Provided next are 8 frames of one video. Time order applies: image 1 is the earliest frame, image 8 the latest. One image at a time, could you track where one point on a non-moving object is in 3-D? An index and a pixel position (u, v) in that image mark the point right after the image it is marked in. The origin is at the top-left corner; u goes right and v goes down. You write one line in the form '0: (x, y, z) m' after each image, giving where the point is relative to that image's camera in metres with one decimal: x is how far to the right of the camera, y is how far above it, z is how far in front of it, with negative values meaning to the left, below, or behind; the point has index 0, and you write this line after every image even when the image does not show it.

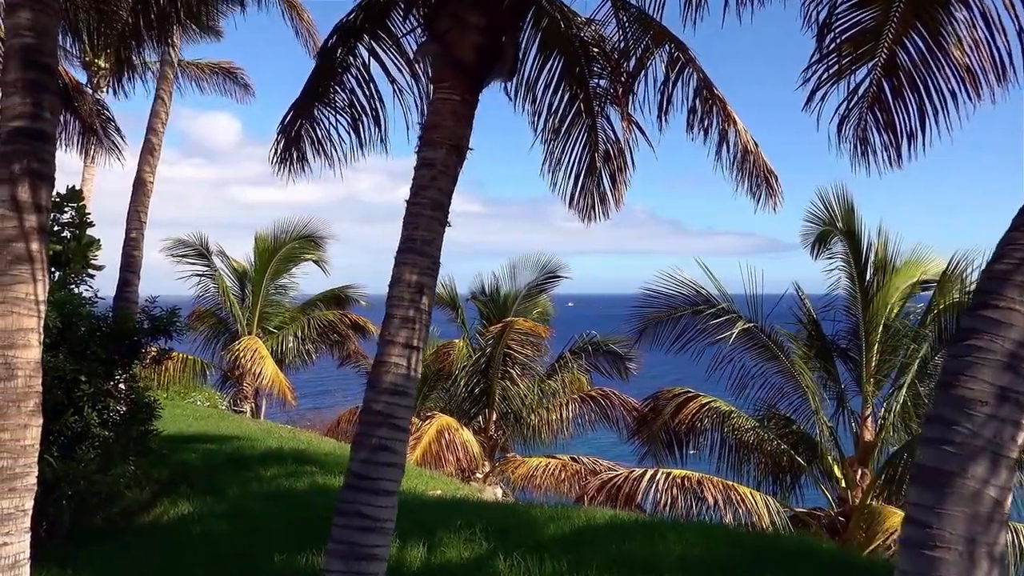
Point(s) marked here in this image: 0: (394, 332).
0: (-0.5, -0.2, +3.8) m
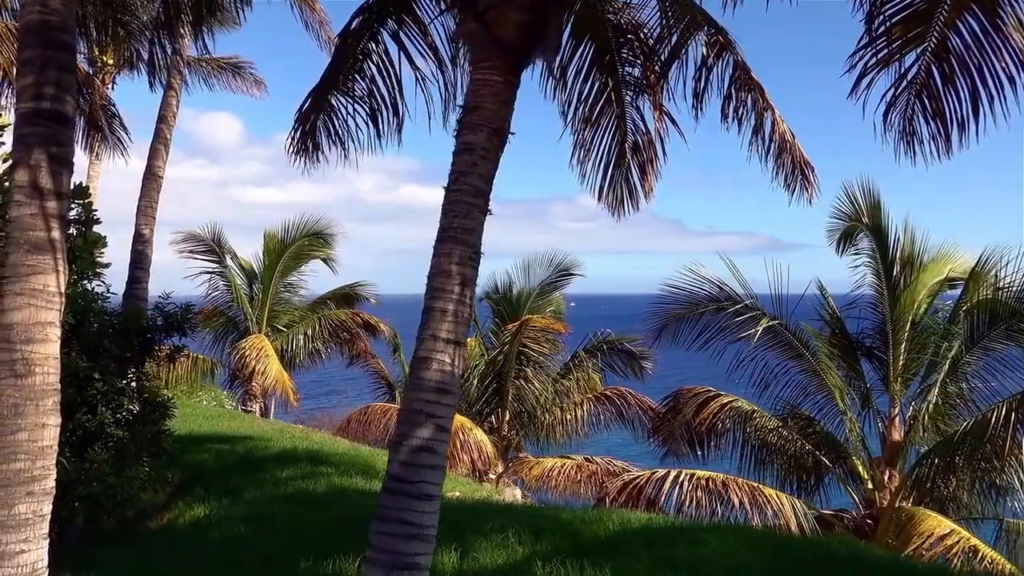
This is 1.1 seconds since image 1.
0: (-0.3, -0.2, +3.6) m
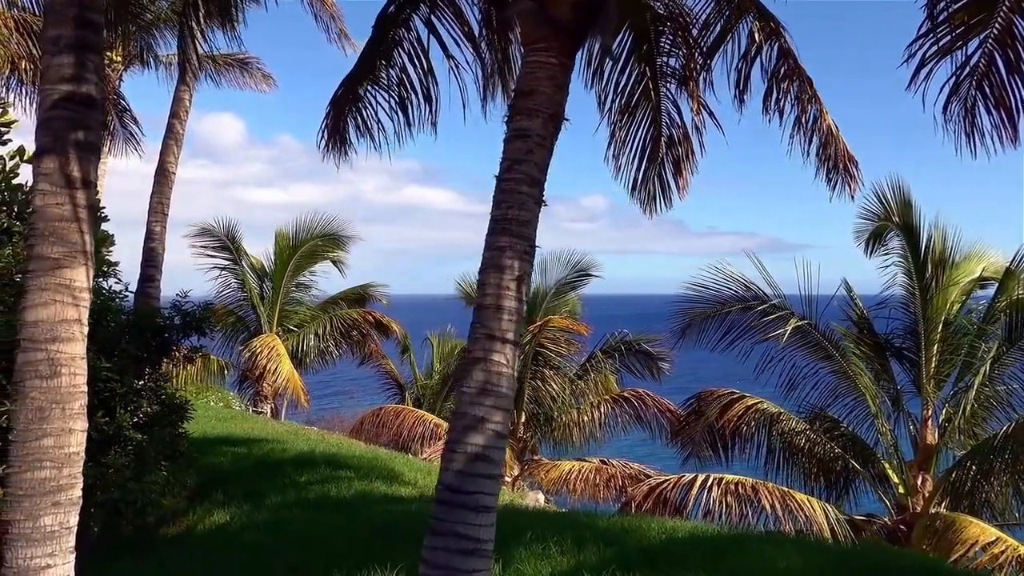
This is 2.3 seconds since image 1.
0: (-0.1, -0.1, +3.3) m
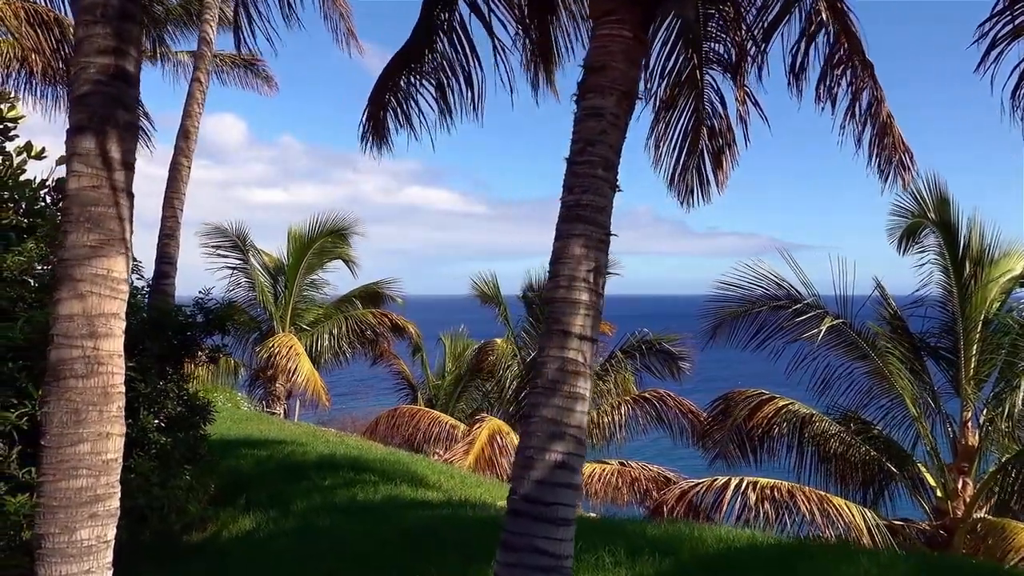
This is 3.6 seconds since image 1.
0: (+0.2, -0.1, +3.1) m
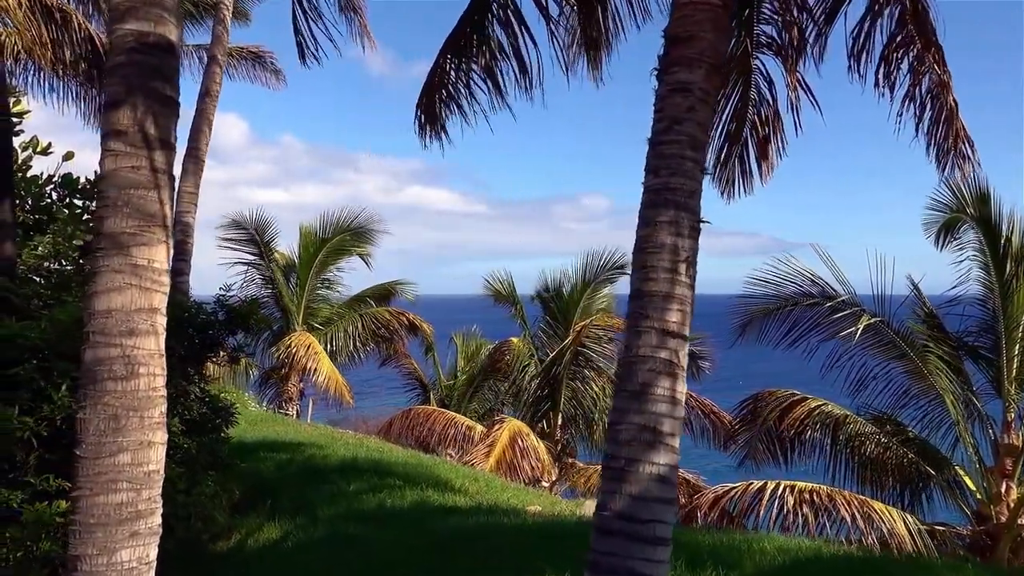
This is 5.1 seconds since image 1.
0: (+0.5, -0.1, +2.7) m
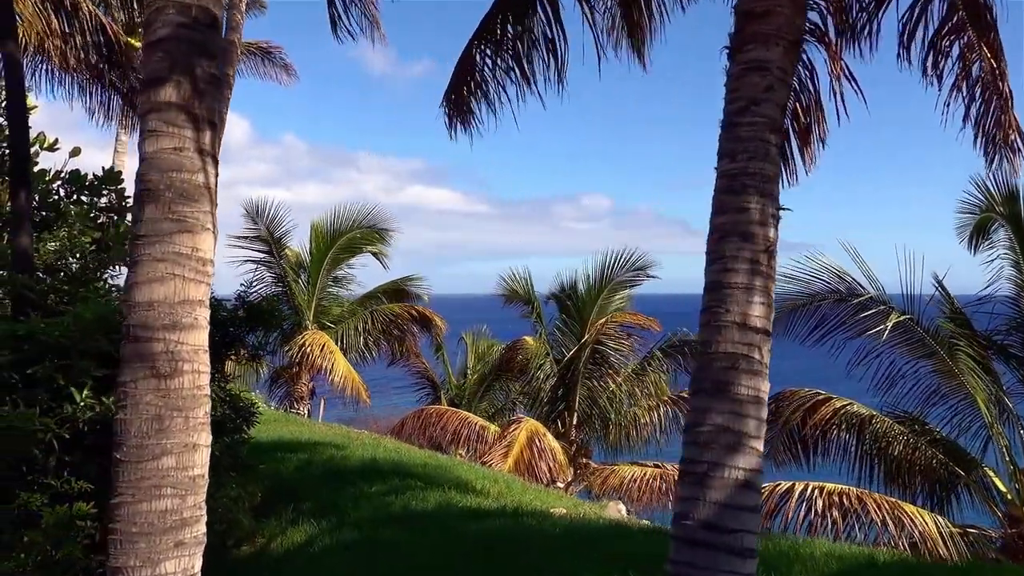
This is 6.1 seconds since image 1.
0: (+0.7, -0.1, +2.6) m
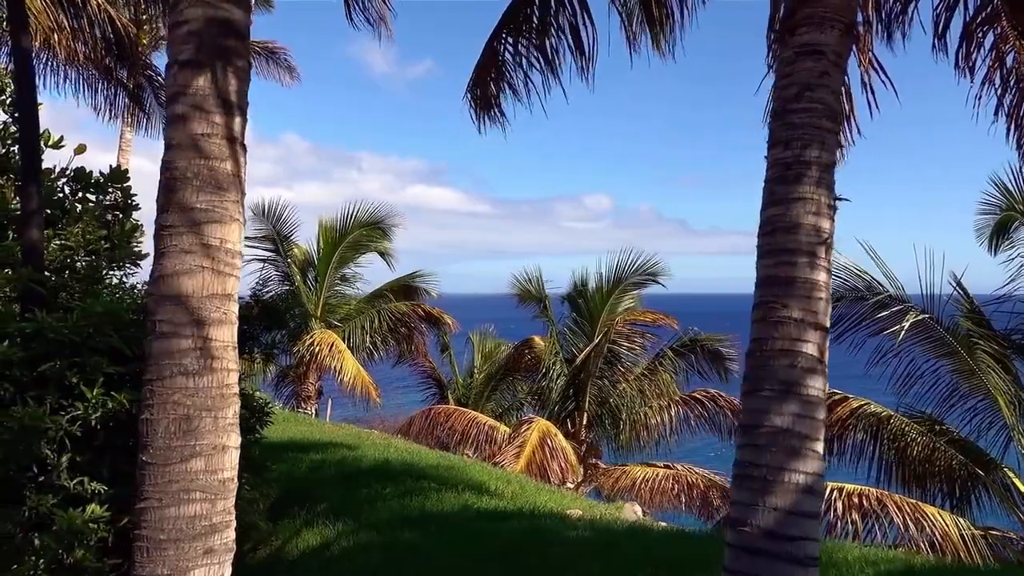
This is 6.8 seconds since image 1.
0: (+0.8, 0.0, +2.4) m
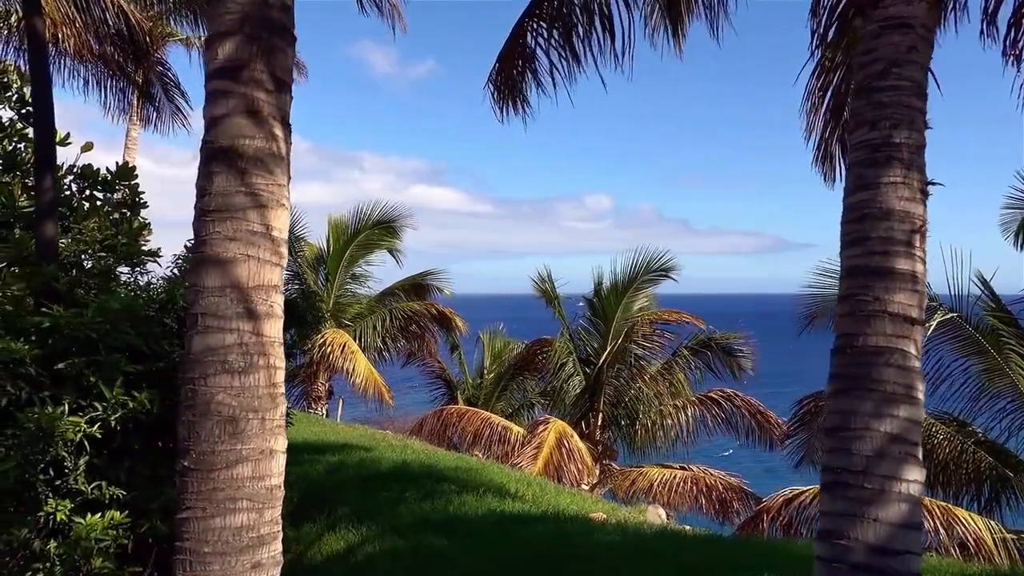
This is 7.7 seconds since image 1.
0: (+1.0, 0.0, +2.2) m
